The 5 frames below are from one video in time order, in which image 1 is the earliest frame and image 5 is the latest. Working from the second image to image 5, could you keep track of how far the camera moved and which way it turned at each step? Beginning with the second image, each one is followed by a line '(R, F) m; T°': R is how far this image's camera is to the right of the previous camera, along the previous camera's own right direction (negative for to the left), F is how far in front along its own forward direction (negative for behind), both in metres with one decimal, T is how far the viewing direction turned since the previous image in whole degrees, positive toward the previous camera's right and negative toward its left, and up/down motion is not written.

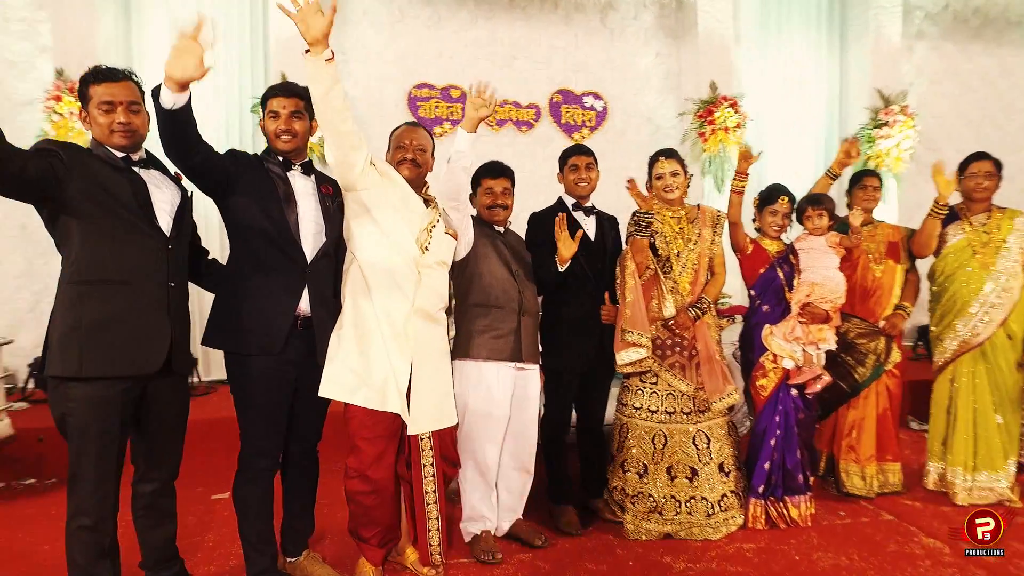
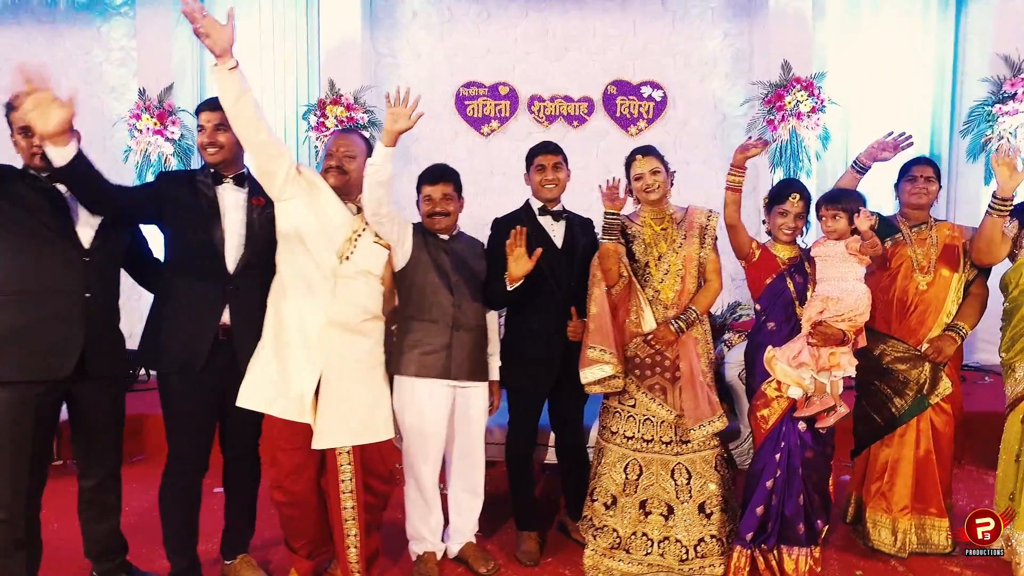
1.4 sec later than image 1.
(+0.8, +0.3) m; -13°
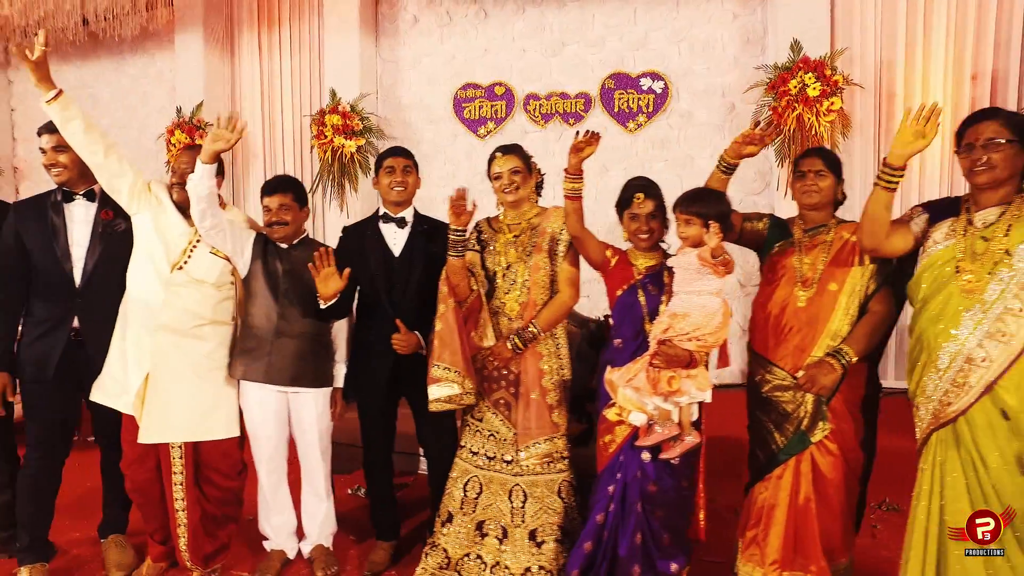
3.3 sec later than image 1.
(+1.3, +0.2) m; -14°
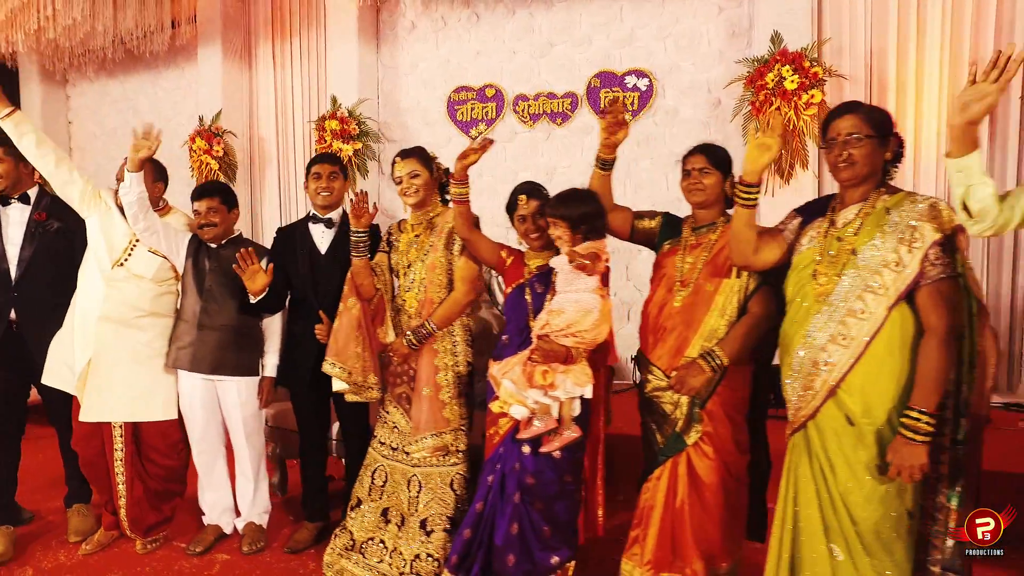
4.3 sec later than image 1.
(+0.7, 0.0) m; -7°
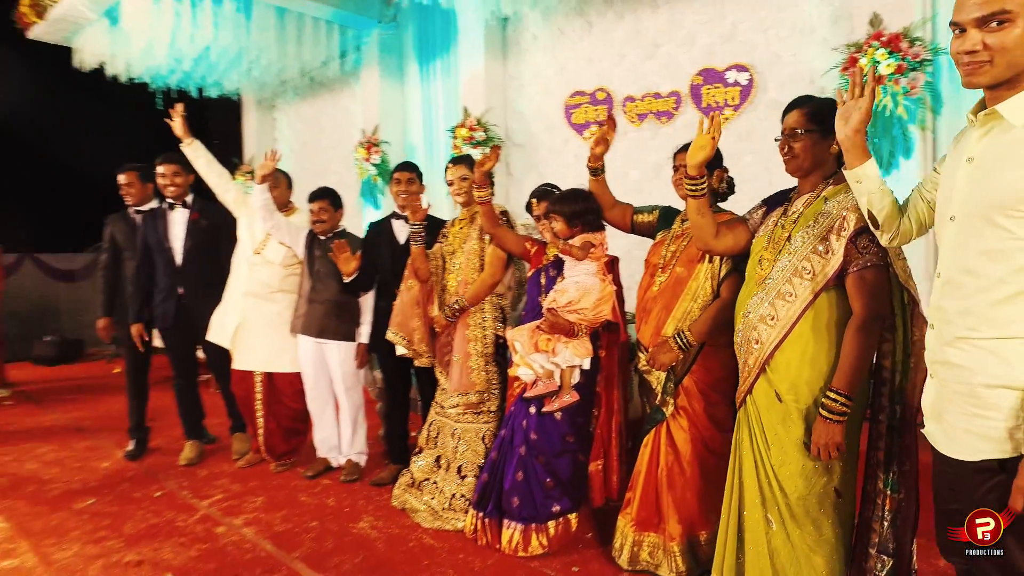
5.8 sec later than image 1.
(+0.8, -0.3) m; -17°
